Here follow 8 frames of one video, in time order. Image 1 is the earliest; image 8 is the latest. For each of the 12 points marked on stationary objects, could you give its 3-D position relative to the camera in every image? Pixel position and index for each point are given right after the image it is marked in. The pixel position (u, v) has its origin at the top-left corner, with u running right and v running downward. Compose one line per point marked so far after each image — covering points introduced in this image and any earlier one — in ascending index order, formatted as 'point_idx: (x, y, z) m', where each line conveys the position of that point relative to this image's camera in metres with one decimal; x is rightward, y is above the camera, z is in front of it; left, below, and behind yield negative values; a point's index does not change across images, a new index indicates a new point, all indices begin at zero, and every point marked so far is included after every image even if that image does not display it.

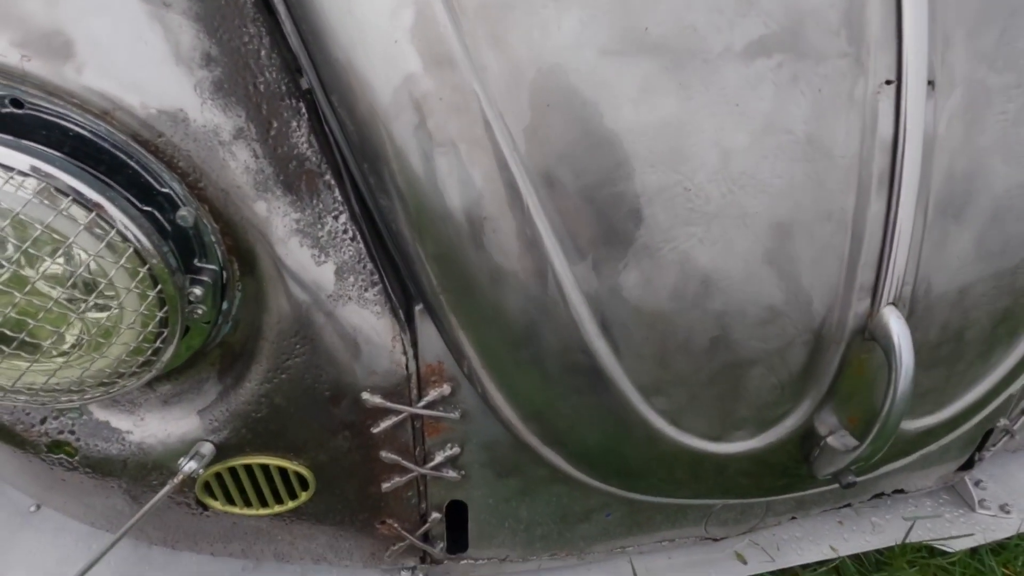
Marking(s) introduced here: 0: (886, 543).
0: (+0.6, -0.4, +0.8) m
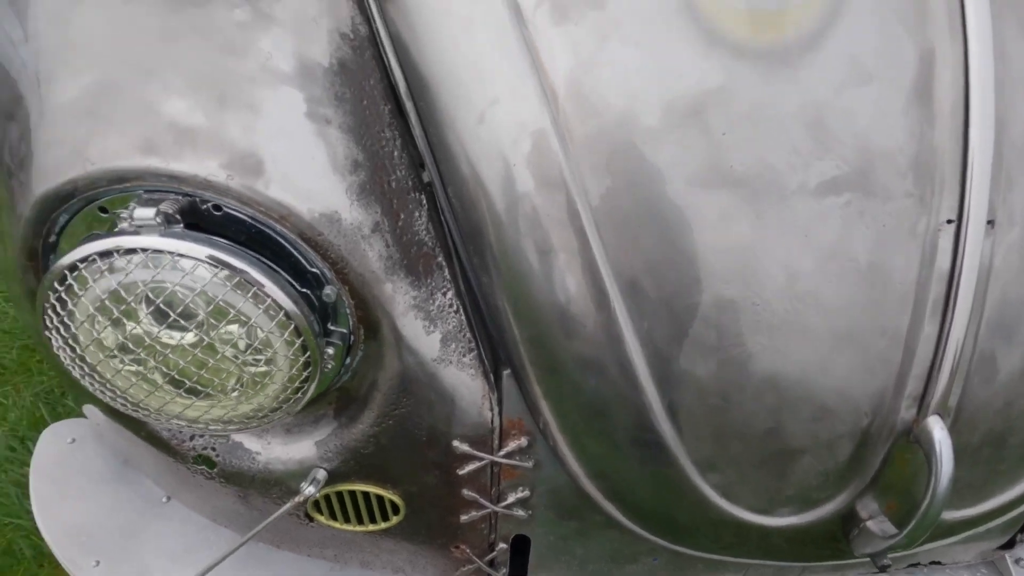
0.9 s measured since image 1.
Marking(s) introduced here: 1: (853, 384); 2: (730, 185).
0: (+0.7, -0.5, +0.9) m
1: (+0.4, -0.1, +0.6) m
2: (+0.2, +0.1, +0.5) m
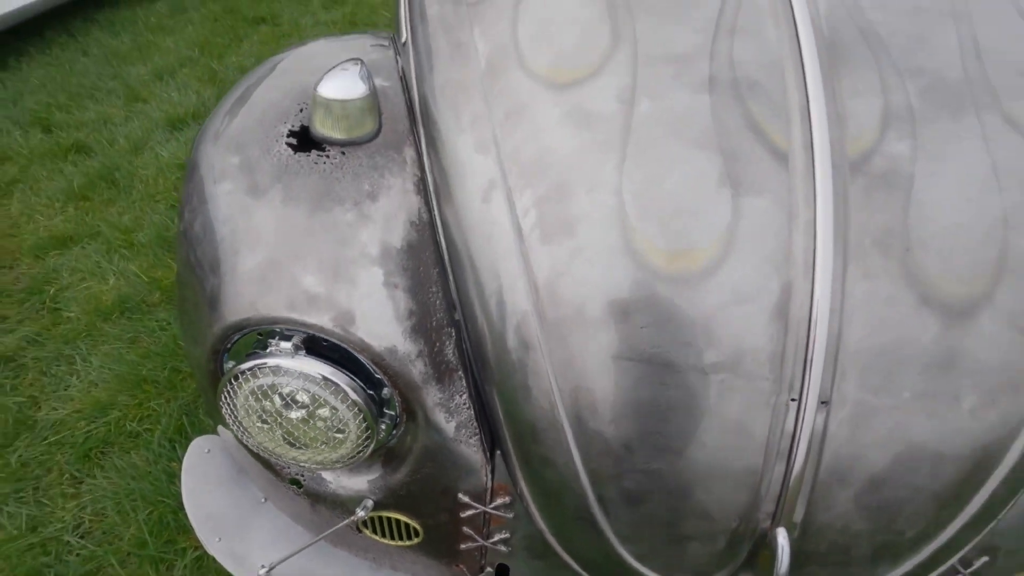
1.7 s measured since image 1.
0: (+0.6, -0.8, +1.1) m
1: (+0.3, -0.3, +0.8) m
2: (+0.2, -0.1, +0.8) m
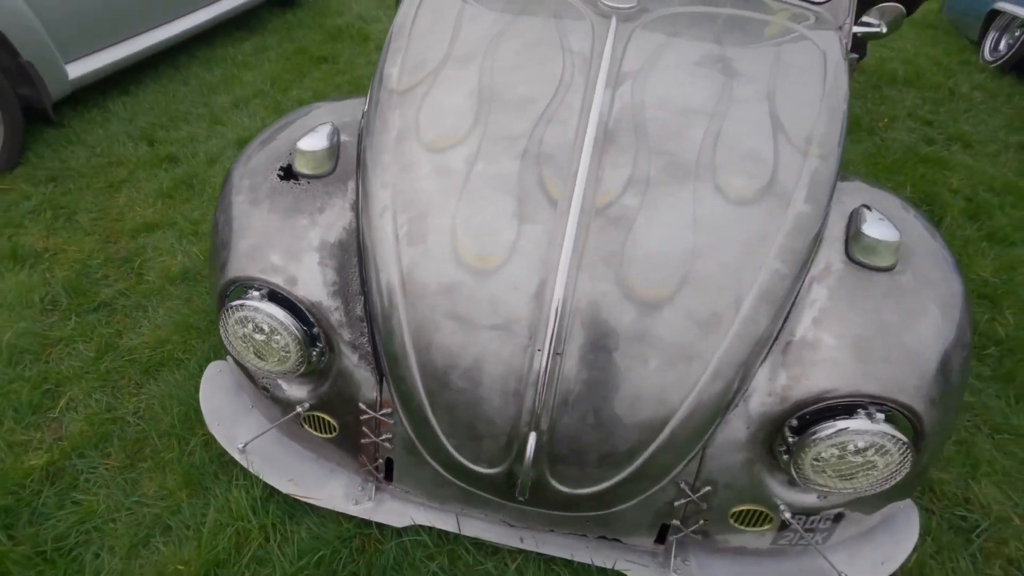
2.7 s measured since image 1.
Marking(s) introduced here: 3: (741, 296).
0: (+0.3, -0.8, +1.5) m
1: (0.0, -0.3, +1.3) m
2: (-0.1, -0.1, +1.3) m
3: (+0.6, 0.0, +1.3) m
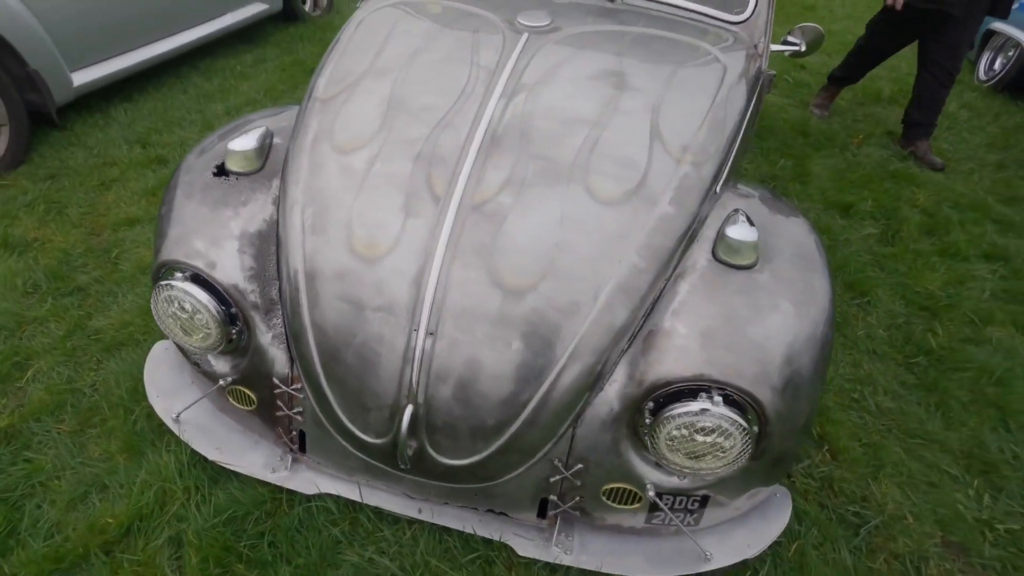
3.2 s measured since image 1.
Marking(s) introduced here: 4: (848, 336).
0: (-0.1, -0.8, +1.7) m
1: (-0.4, -0.3, +1.5) m
2: (-0.5, 0.0, +1.5) m
3: (+0.2, 0.0, +1.4) m
4: (+1.7, -0.2, +2.6) m
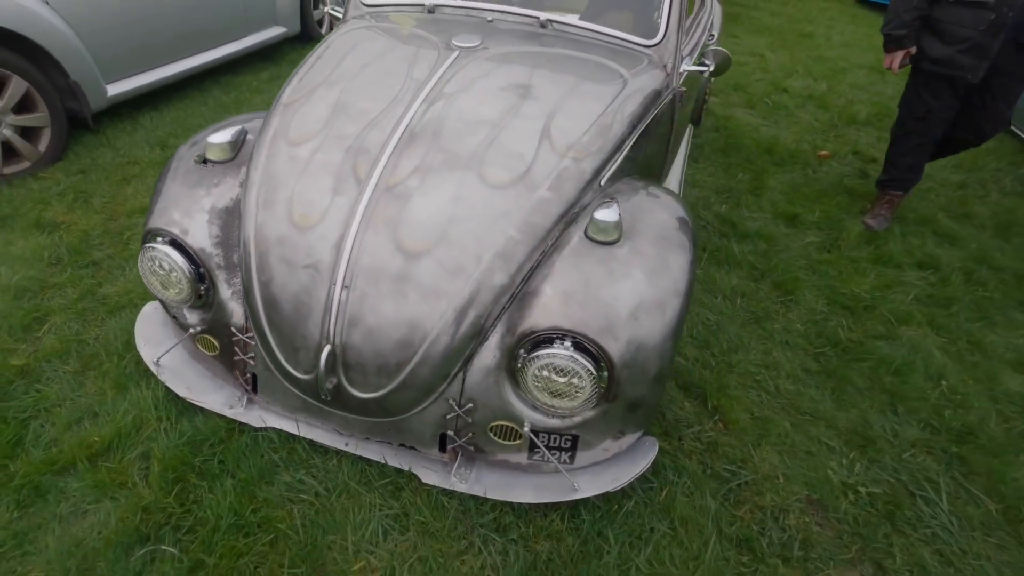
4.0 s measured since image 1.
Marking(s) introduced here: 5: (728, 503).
0: (-0.4, -0.7, +2.0) m
1: (-0.7, -0.1, +1.8) m
2: (-0.8, +0.1, +1.9) m
3: (-0.1, +0.1, +1.8) m
4: (+1.4, -0.2, +2.9) m
5: (+0.8, -0.8, +2.1) m
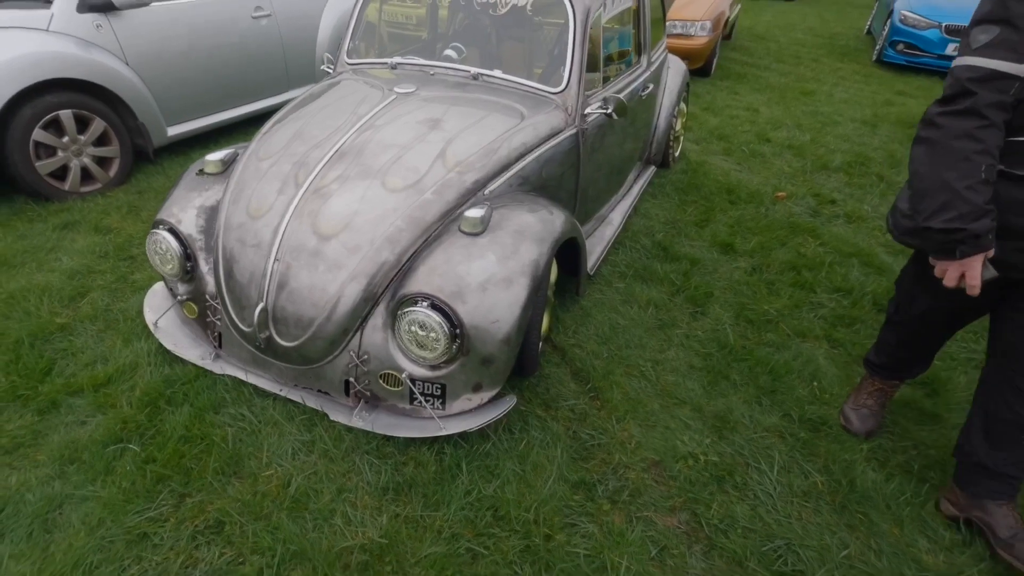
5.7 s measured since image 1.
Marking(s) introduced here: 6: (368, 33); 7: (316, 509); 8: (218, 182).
0: (-0.9, -0.6, +2.5) m
1: (-1.2, 0.0, +2.5) m
2: (-1.3, +0.2, +2.5) m
3: (-0.6, +0.2, +2.4) m
4: (+1.0, -0.3, +3.3) m
5: (+0.3, -0.8, +2.5) m
6: (-1.0, +1.7, +3.6) m
7: (-0.8, -0.9, +2.2) m
8: (-1.6, +0.6, +2.9) m
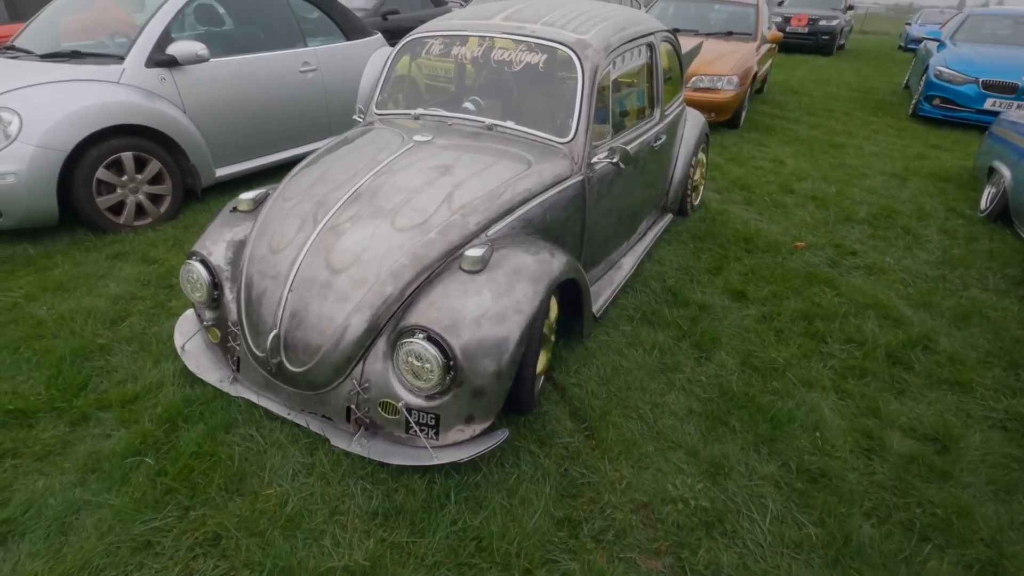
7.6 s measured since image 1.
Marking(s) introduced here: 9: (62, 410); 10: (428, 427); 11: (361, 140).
0: (-1.0, -0.7, +2.7) m
1: (-1.2, -0.2, +2.7) m
2: (-1.3, +0.1, +2.8) m
3: (-0.6, +0.1, +2.5) m
4: (+1.0, -0.6, +3.3) m
5: (+0.3, -1.0, +2.5) m
6: (-0.8, +1.5, +3.9) m
7: (-0.9, -1.0, +2.3) m
8: (-1.6, +0.4, +3.2) m
9: (-2.4, -0.7, +2.9) m
10: (-0.4, -0.6, +2.5) m
11: (-1.0, +1.0, +3.4) m
